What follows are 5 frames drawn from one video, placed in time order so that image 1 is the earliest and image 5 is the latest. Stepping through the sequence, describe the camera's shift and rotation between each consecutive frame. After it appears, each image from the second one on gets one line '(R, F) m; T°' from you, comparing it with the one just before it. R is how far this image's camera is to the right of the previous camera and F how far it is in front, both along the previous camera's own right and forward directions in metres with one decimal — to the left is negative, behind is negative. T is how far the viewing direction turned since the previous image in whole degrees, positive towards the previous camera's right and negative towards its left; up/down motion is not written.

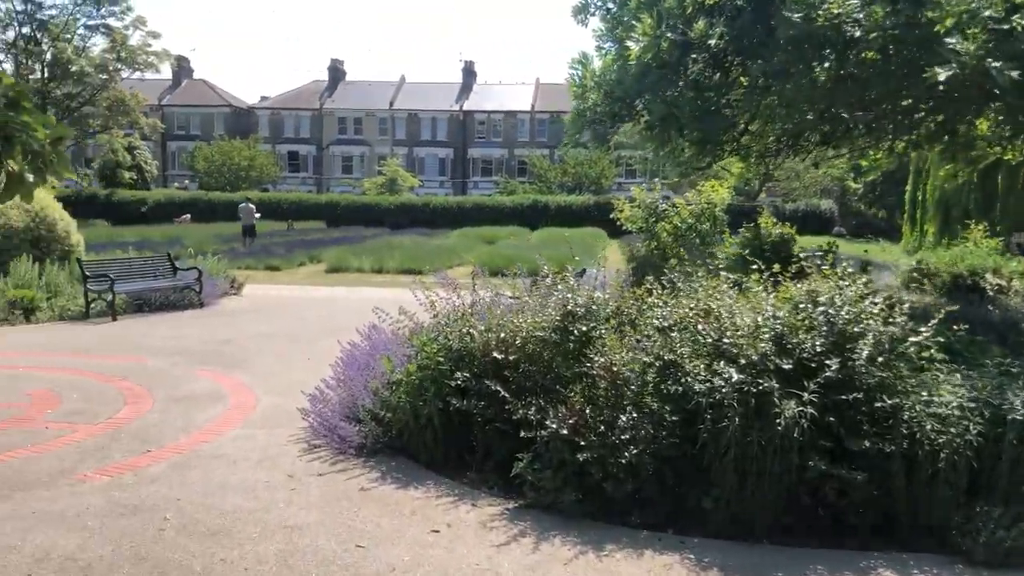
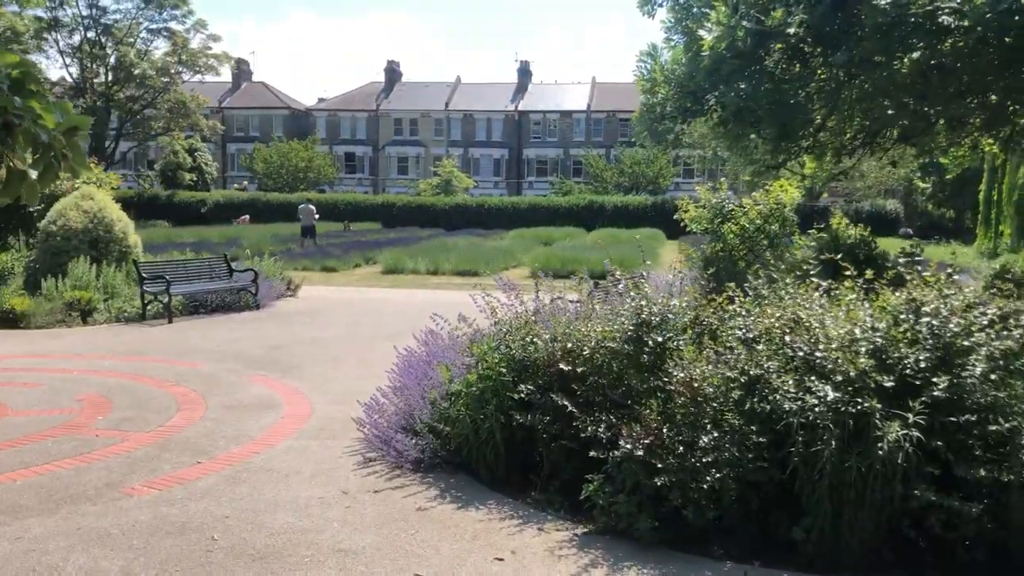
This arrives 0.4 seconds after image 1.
(-0.1, +0.4) m; -3°
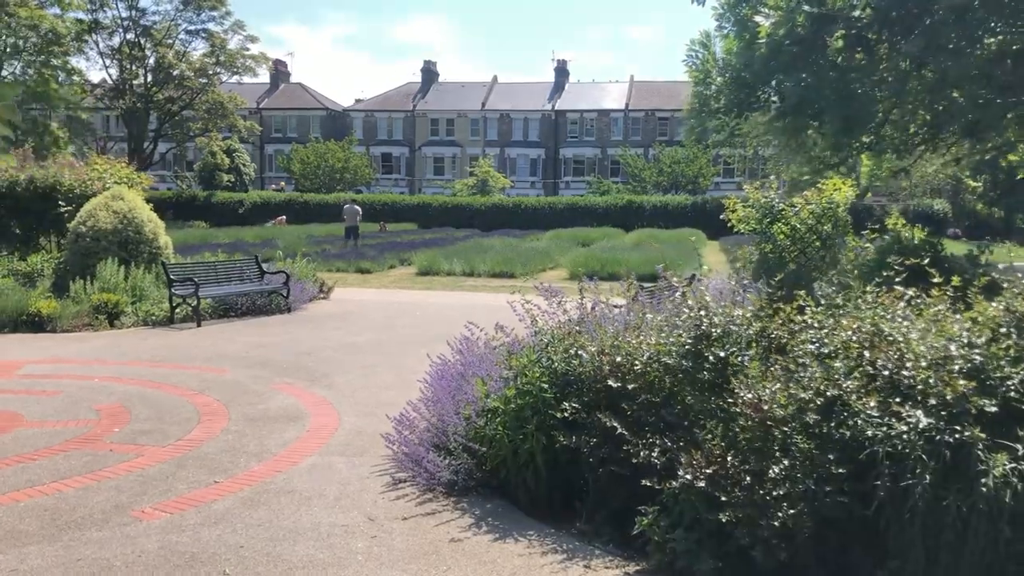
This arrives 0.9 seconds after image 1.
(0.0, +0.5) m; -2°
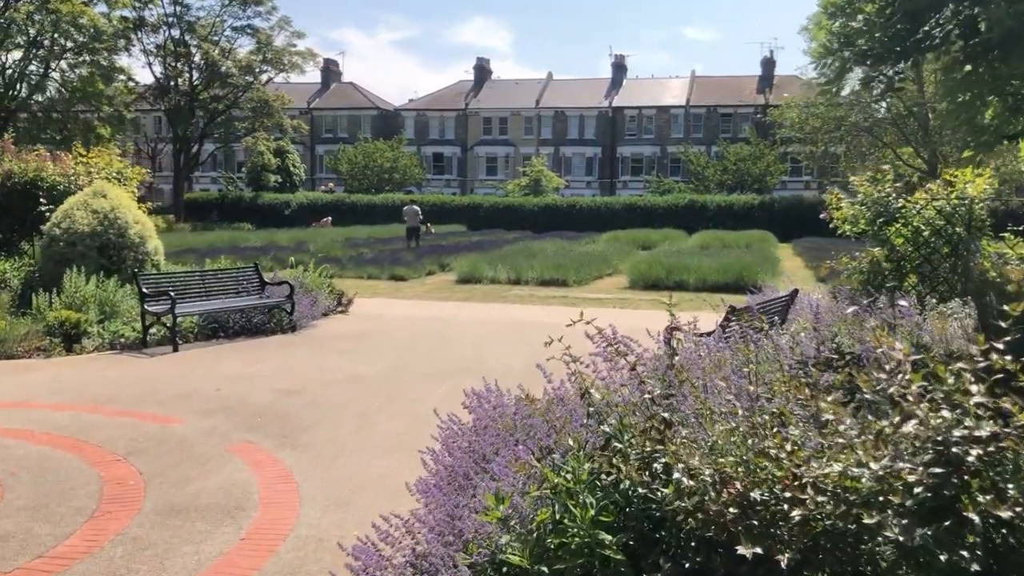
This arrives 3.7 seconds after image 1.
(+0.1, +2.4) m; -3°
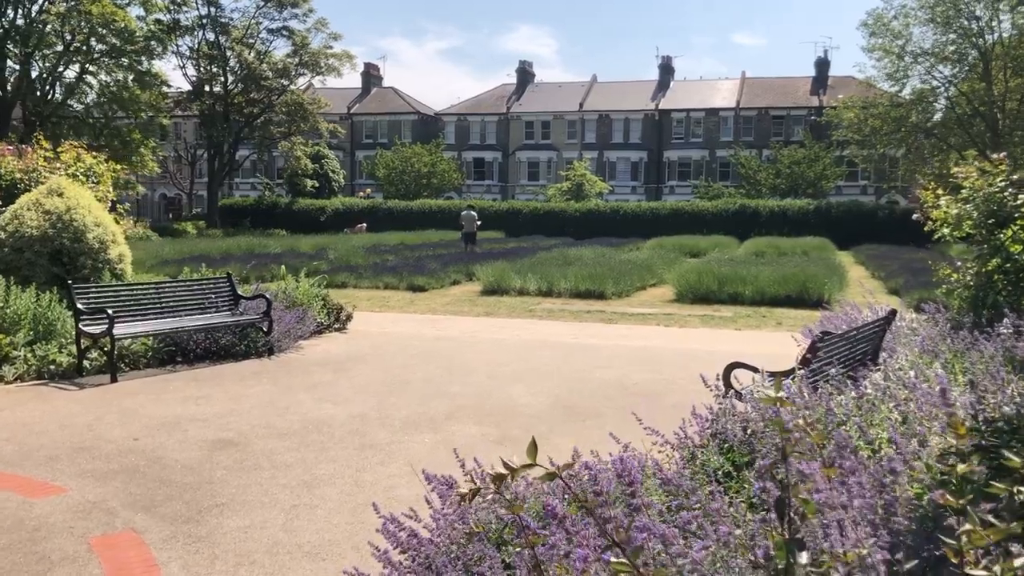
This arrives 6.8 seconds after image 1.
(+0.2, +1.9) m; -3°
